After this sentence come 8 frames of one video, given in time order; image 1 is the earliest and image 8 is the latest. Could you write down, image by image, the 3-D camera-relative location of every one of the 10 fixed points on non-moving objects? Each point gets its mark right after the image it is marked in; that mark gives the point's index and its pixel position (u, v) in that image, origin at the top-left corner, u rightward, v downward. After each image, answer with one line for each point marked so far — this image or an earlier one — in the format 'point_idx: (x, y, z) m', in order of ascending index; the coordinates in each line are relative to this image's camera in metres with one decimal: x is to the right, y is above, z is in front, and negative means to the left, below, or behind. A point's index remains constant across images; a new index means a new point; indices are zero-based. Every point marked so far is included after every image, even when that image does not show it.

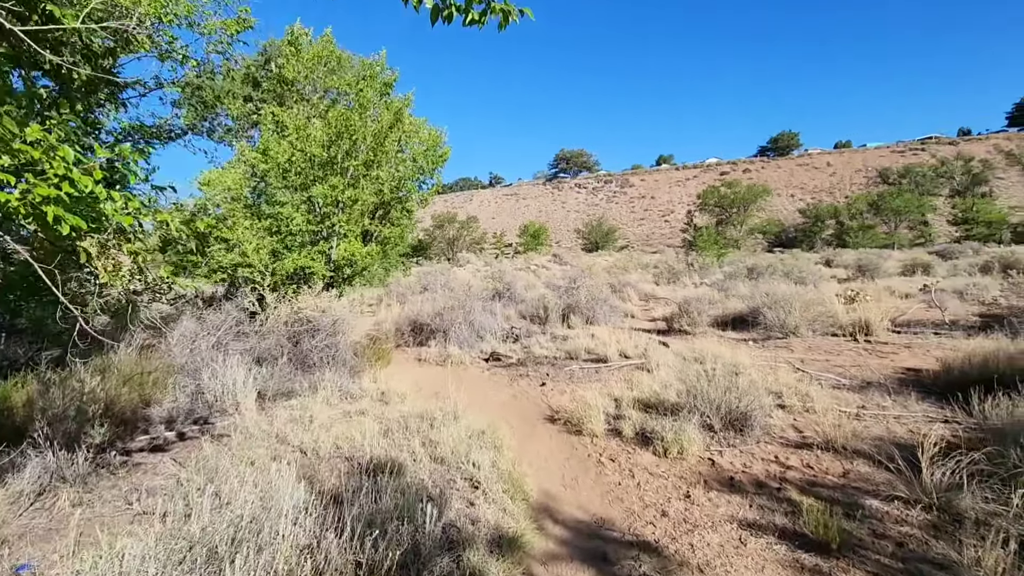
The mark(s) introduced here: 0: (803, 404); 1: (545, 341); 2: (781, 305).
0: (+2.6, -1.0, +4.8) m
1: (+0.5, -0.9, +8.7) m
2: (+4.5, -0.3, +9.0) m
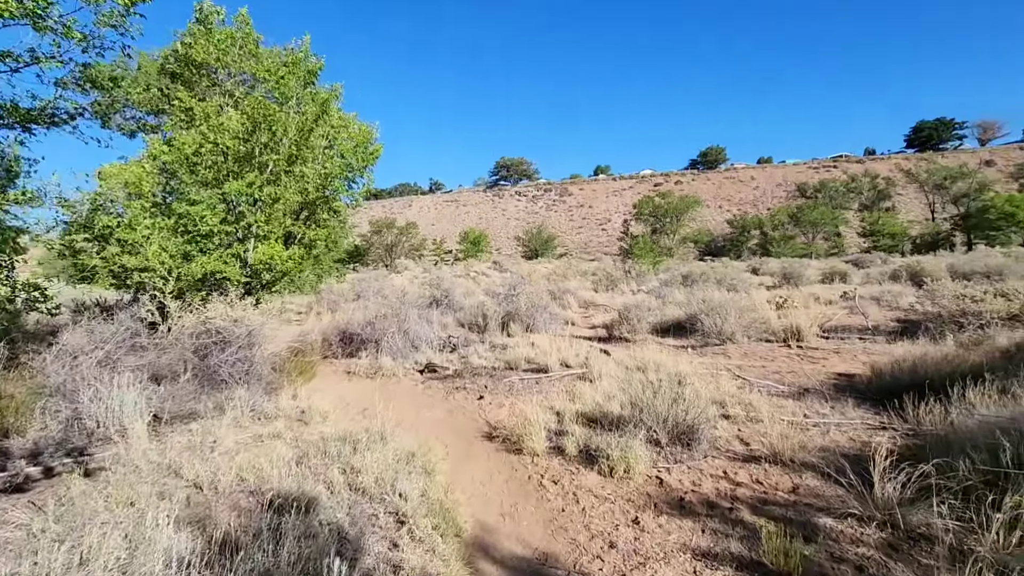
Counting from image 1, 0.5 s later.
0: (+2.0, -1.1, +4.6) m
1: (-0.4, -1.0, +8.3) m
2: (+3.5, -0.4, +9.0) m
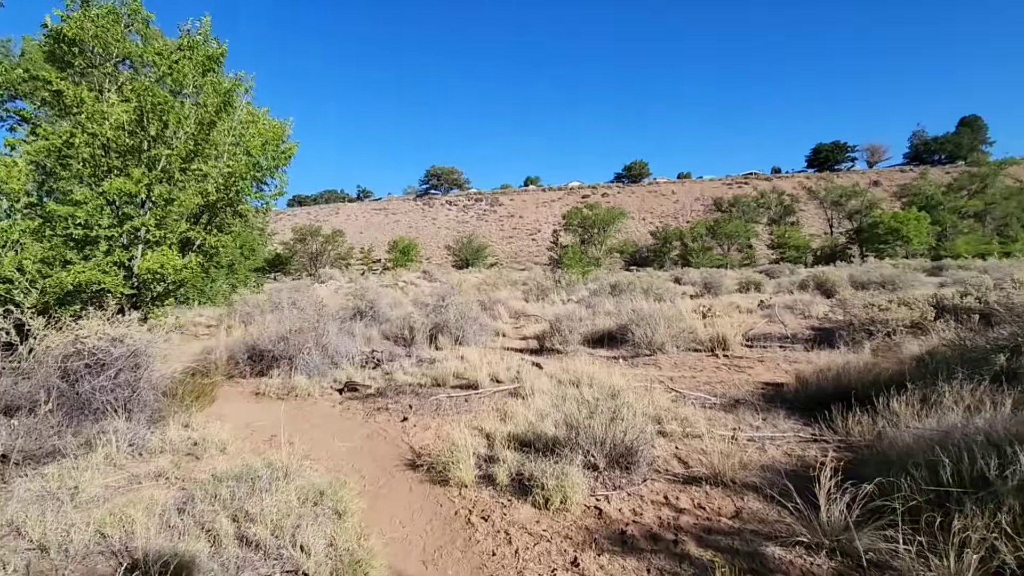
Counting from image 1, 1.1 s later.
0: (+1.4, -1.2, +4.5) m
1: (-1.5, -1.1, +7.8) m
2: (+2.3, -0.6, +9.1) m
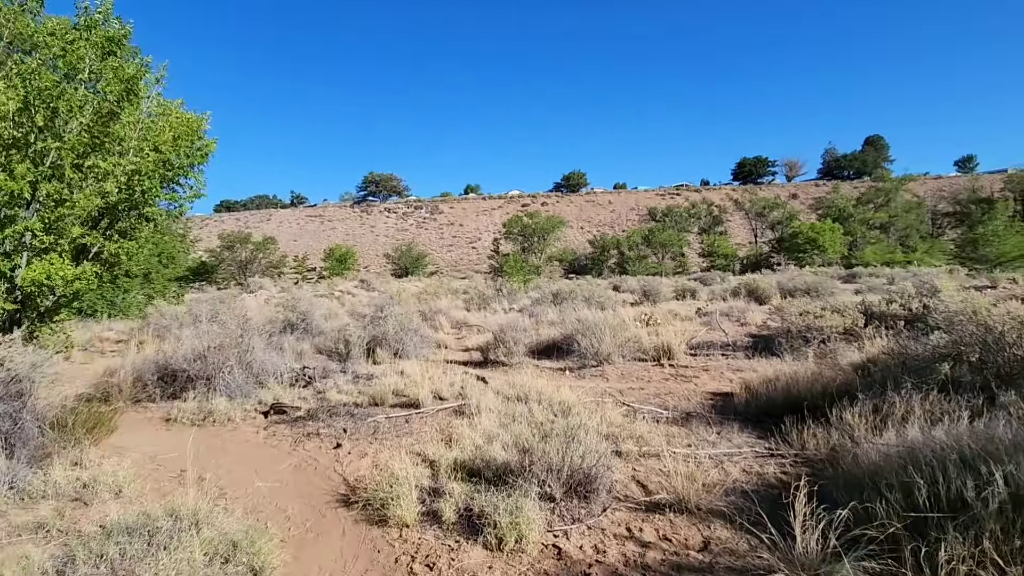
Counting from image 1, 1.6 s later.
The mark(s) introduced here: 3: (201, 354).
0: (+1.0, -1.3, +4.3) m
1: (-2.3, -1.3, +7.2) m
2: (+1.4, -0.7, +8.9) m
3: (-4.0, -0.9, +6.7) m
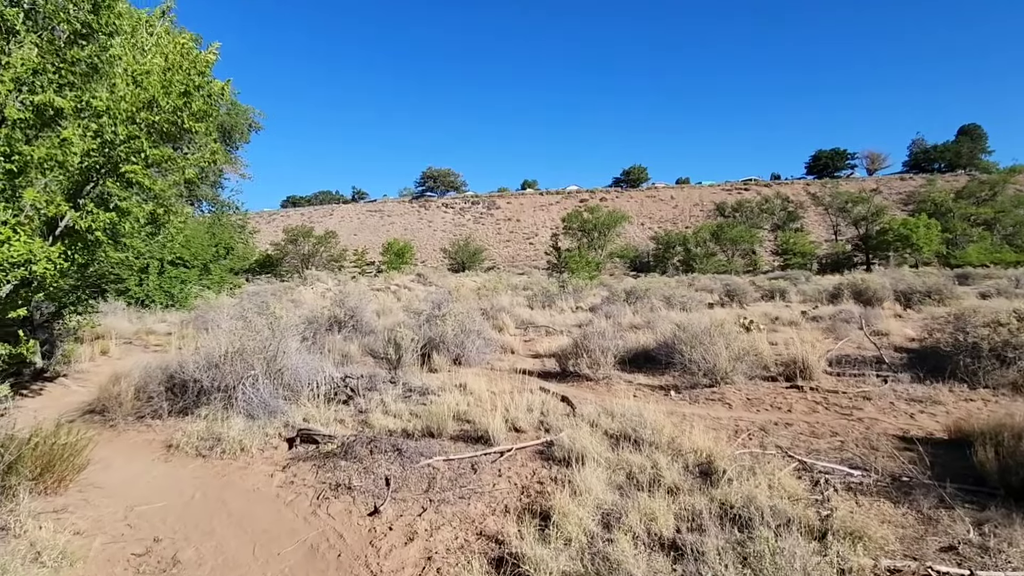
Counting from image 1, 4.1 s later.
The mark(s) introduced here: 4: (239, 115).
0: (+1.7, -1.3, +2.5) m
1: (-1.3, -1.2, +5.8) m
2: (+2.5, -0.7, +7.1) m
3: (-3.0, -0.8, +5.5) m
4: (-9.1, +5.7, +17.7) m
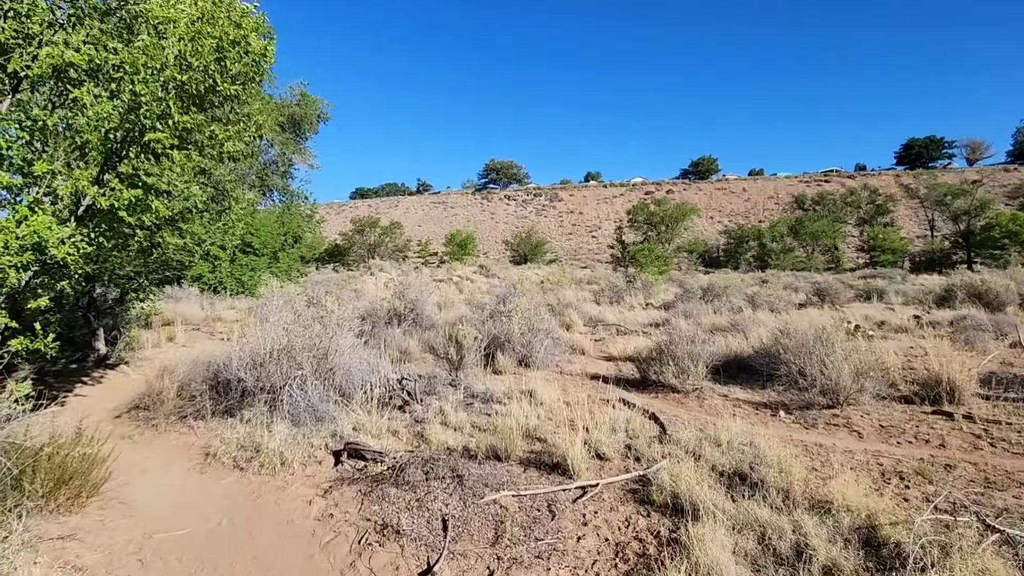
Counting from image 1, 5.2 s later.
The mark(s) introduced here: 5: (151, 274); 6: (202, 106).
0: (+2.0, -1.3, +1.5) m
1: (-0.6, -1.1, +5.1) m
2: (+3.4, -0.7, +5.9) m
3: (-2.3, -0.7, +5.0) m
4: (-6.8, +6.0, +17.8) m
5: (-4.9, +0.2, +7.3) m
6: (-2.4, +1.4, +4.1) m
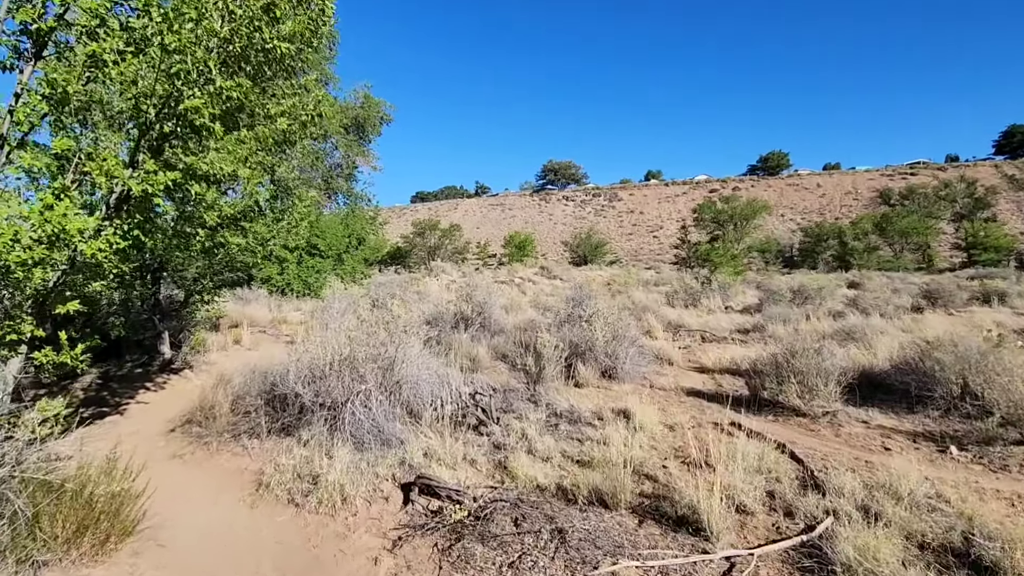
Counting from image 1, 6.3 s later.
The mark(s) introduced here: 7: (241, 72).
0: (+2.4, -1.3, +0.5) m
1: (+0.2, -1.2, +4.3) m
2: (+4.2, -0.7, +4.8) m
3: (-1.5, -0.7, +4.4) m
4: (-4.7, +6.0, +17.6) m
5: (-3.9, +0.2, +7.0) m
6: (-1.7, +1.4, +3.6) m
7: (-1.7, +1.3, +3.4) m
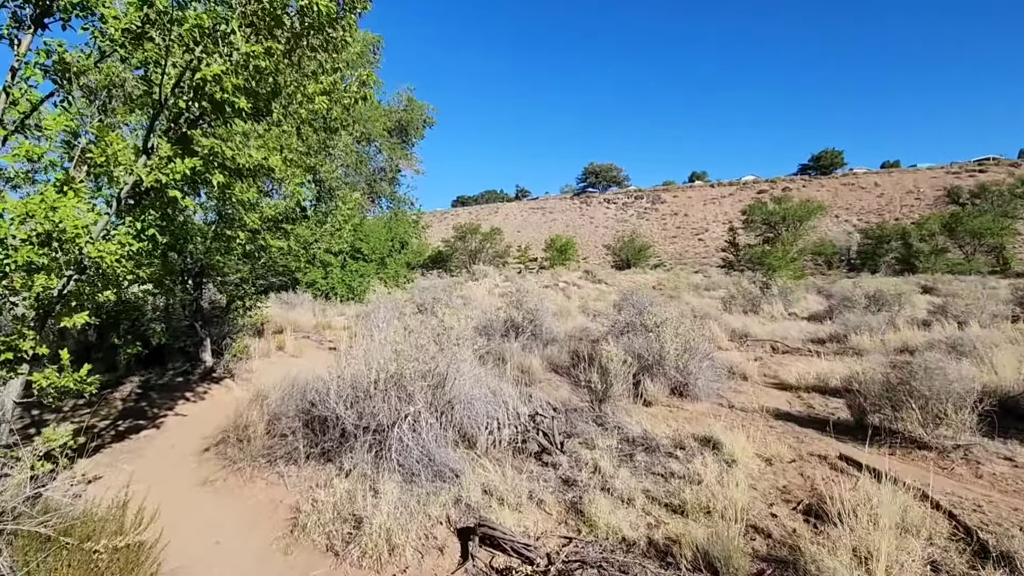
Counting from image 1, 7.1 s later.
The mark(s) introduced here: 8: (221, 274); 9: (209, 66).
0: (+2.6, -1.3, -0.3) m
1: (+0.7, -1.2, +3.7) m
2: (+4.7, -0.8, +3.8) m
3: (-1.0, -0.7, +3.9) m
4: (-3.2, +5.8, +17.4) m
5: (-3.2, +0.1, +6.7) m
6: (-1.3, +1.3, +3.1) m
7: (-1.3, +1.3, +2.9) m
8: (-3.4, +0.2, +6.3) m
9: (-1.4, +1.0, +2.5) m
